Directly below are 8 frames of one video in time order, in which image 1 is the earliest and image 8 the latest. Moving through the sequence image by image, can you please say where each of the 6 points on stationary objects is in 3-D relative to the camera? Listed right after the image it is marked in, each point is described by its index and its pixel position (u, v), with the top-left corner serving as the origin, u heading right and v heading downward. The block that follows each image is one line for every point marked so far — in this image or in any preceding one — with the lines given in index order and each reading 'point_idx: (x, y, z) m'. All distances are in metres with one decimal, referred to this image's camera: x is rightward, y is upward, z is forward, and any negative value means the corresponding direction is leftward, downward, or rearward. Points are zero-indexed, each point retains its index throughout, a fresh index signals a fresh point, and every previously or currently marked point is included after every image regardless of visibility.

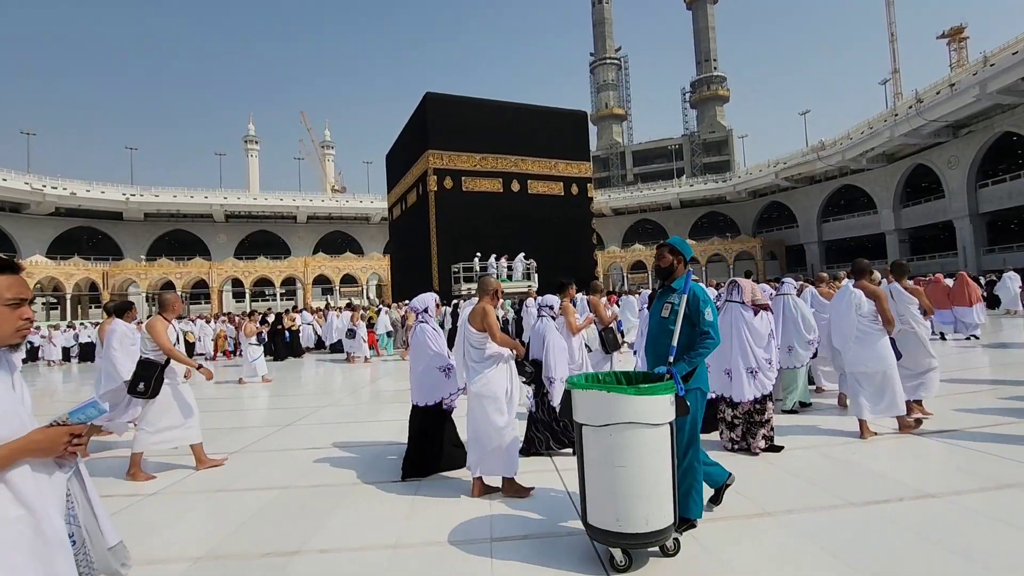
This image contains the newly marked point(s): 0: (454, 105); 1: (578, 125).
0: (-1.4, +4.1, +11.6) m
1: (+1.5, +4.0, +13.0) m
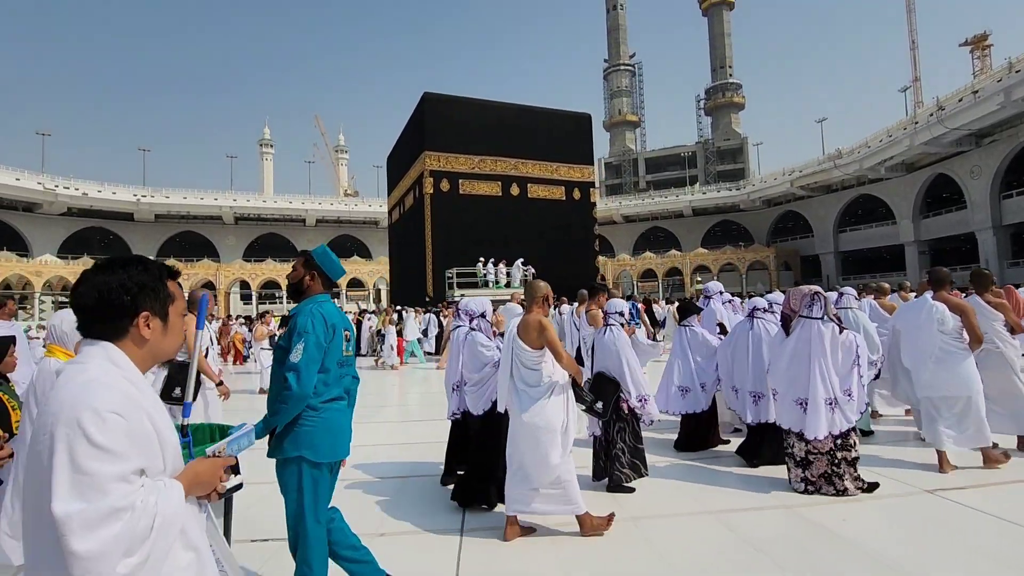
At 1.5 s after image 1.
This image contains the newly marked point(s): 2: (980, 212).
0: (-1.3, +3.9, +11.3) m
1: (+1.6, +3.8, +12.6) m
2: (+17.5, +2.8, +19.6) m
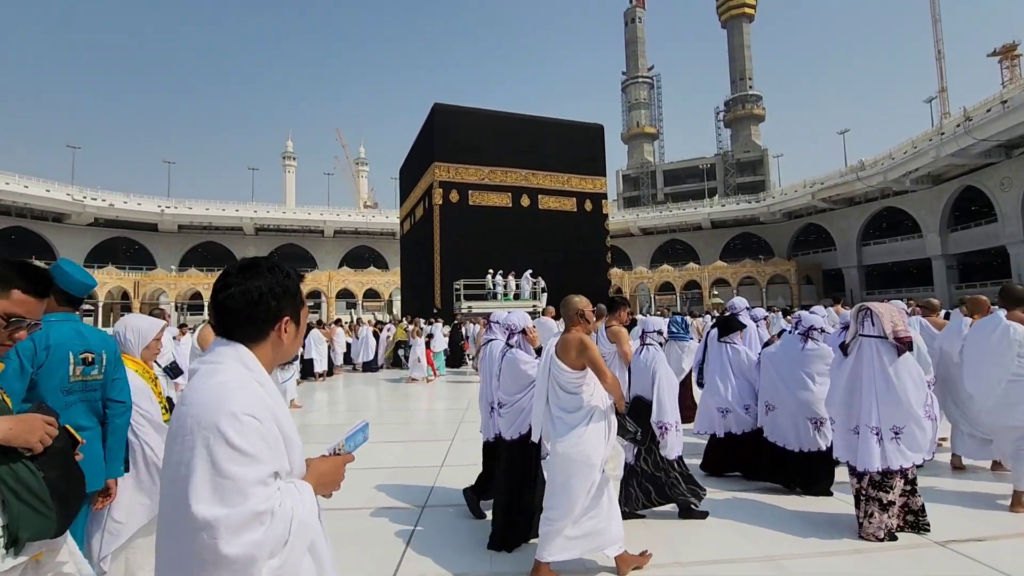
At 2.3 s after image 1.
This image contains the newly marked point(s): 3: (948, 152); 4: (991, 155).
0: (-1.1, +3.7, +11.2) m
1: (+1.9, +3.5, +12.4) m
2: (+18.0, +2.2, +18.9) m
3: (+15.0, +4.7, +18.1) m
4: (+16.9, +4.7, +18.5) m
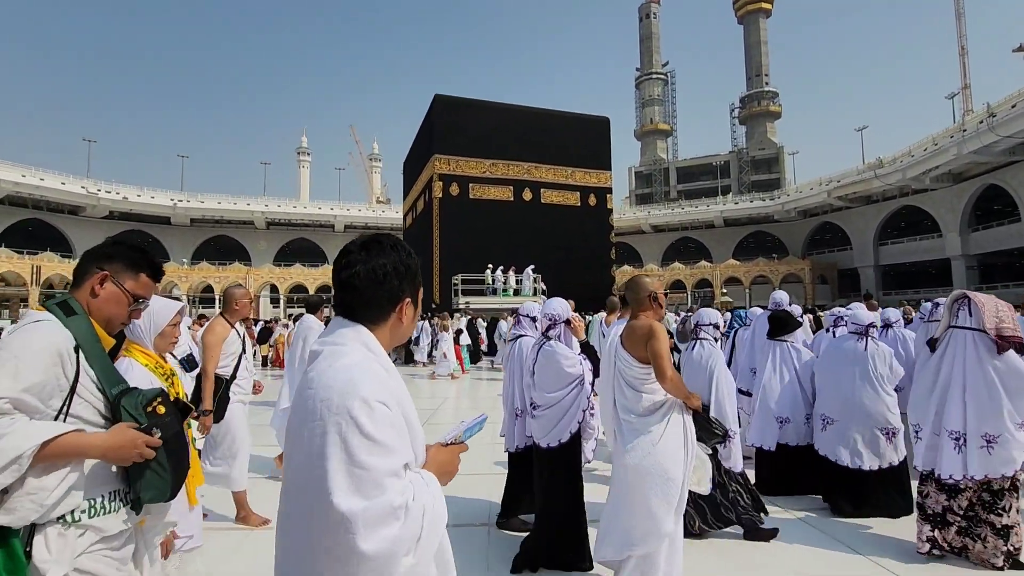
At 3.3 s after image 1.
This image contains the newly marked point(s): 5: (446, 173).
0: (-1.0, +3.8, +11.1) m
1: (+2.0, +3.6, +12.2) m
2: (+18.2, +2.2, +18.3) m
3: (+15.3, +4.6, +17.5) m
4: (+17.1, +4.6, +17.9) m
5: (-1.4, +2.4, +10.8) m
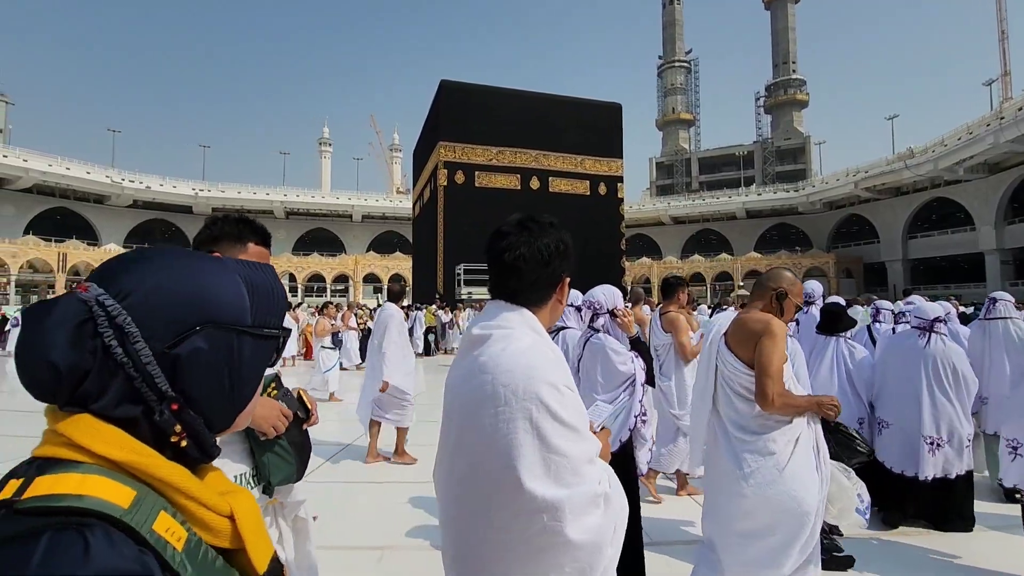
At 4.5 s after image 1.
0: (-0.8, +4.0, +10.9) m
1: (+2.2, +3.8, +11.9) m
2: (+18.6, +2.3, +17.4) m
3: (+15.7, +4.8, +16.7) m
4: (+17.5, +4.8, +17.0) m
5: (-1.2, +2.6, +10.7) m
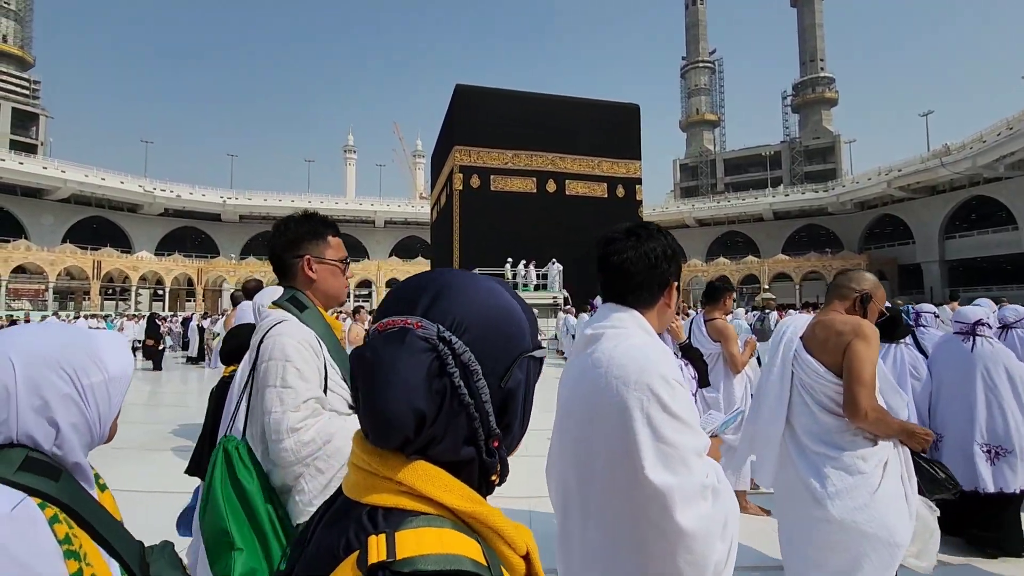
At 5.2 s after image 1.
0: (-0.5, +3.9, +10.8) m
1: (+2.6, +3.7, +11.7) m
2: (+19.2, +2.3, +16.4) m
3: (+16.2, +4.7, +15.9) m
4: (+18.1, +4.7, +16.1) m
5: (-0.9, +2.5, +10.6) m
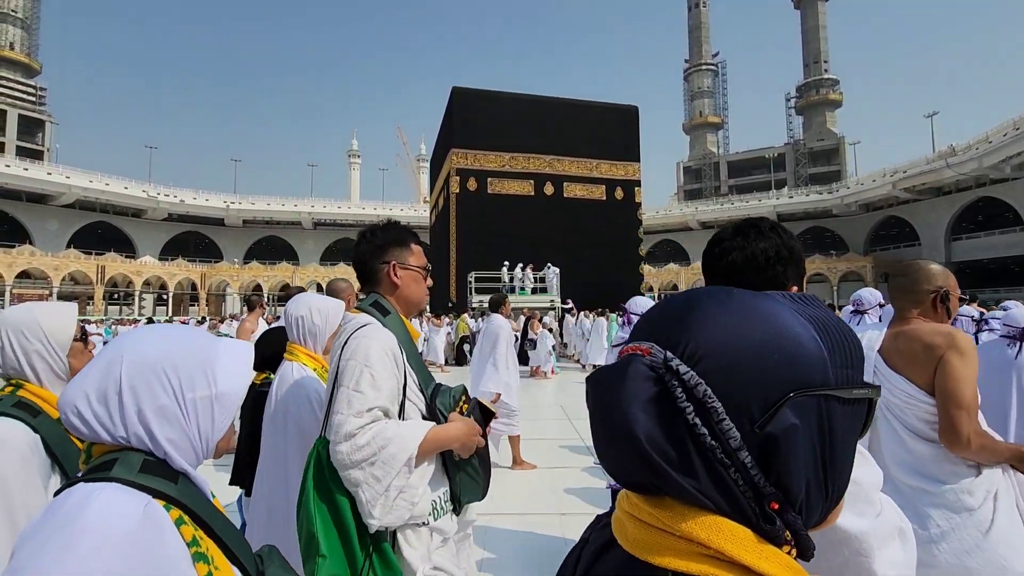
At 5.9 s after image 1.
0: (-0.6, +3.8, +10.7) m
1: (+2.5, +3.6, +11.6) m
2: (+19.2, +2.2, +16.2) m
3: (+16.2, +4.7, +15.7) m
4: (+18.1, +4.7, +15.9) m
5: (-0.9, +2.4, +10.5) m
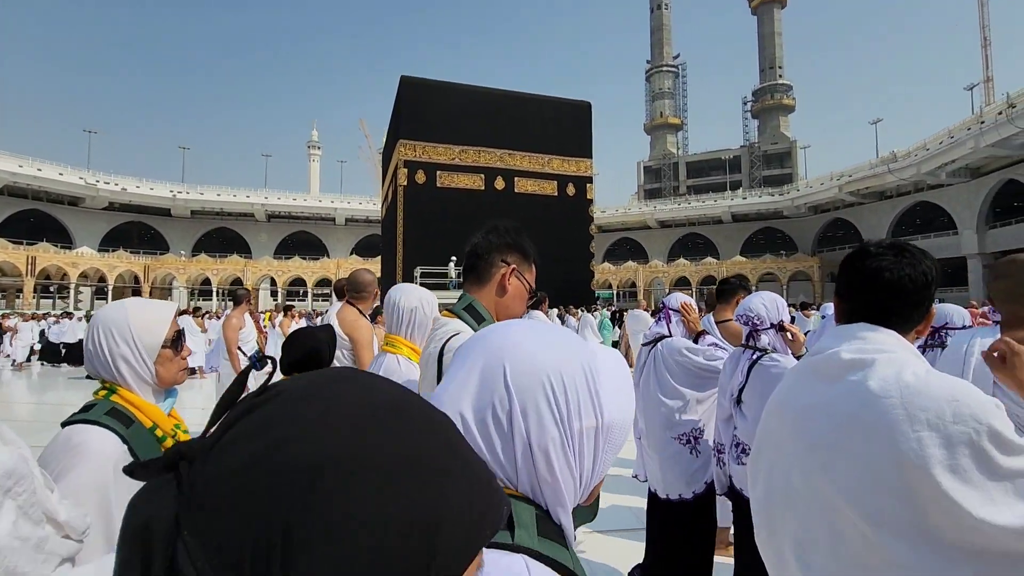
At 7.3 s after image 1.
0: (-1.5, +3.9, +10.5) m
1: (+1.5, +3.7, +11.5) m
2: (+17.9, +2.2, +17.3) m
3: (+14.9, +4.7, +16.6) m
4: (+16.8, +4.6, +16.9) m
5: (-1.9, +2.5, +10.3) m
